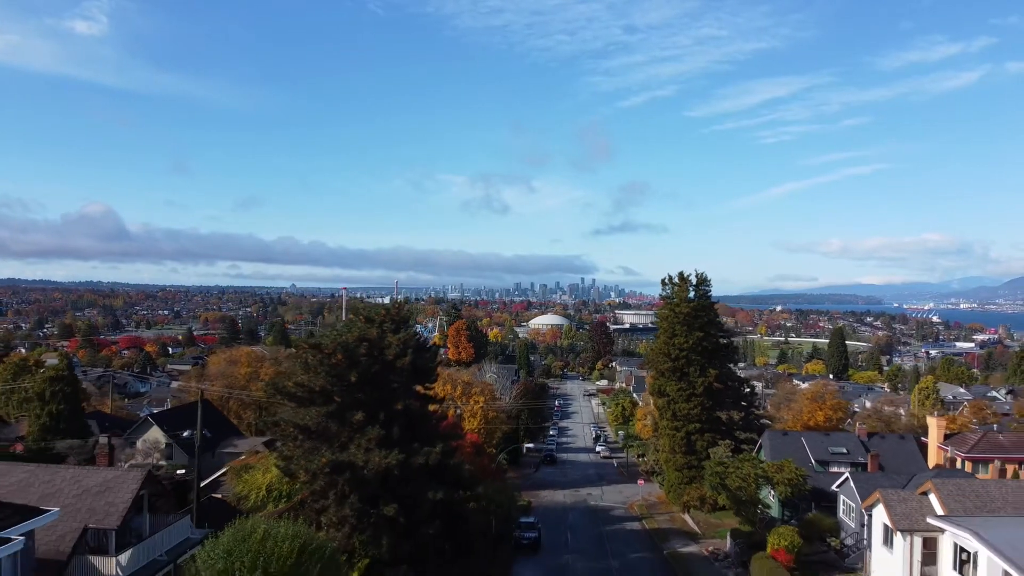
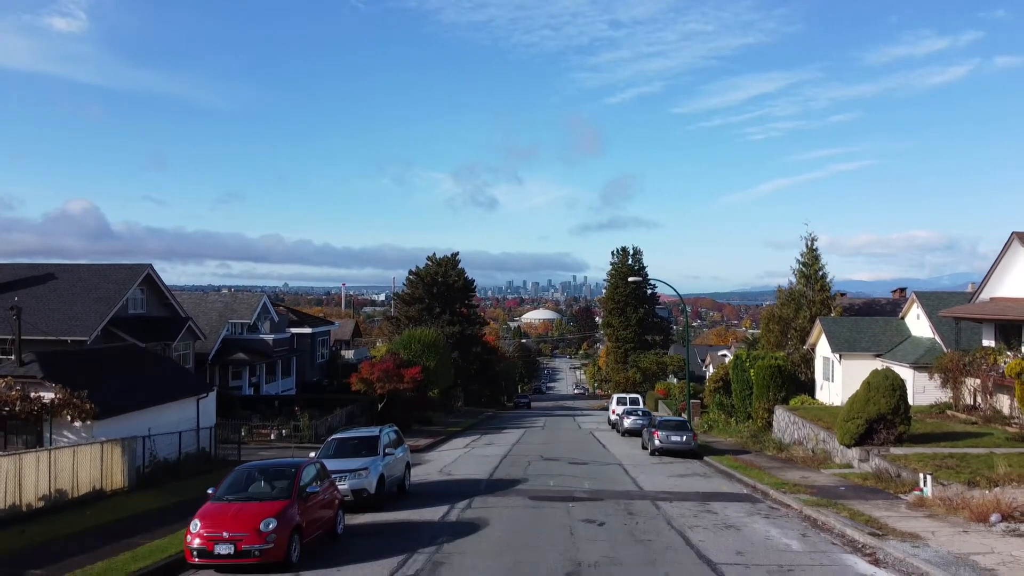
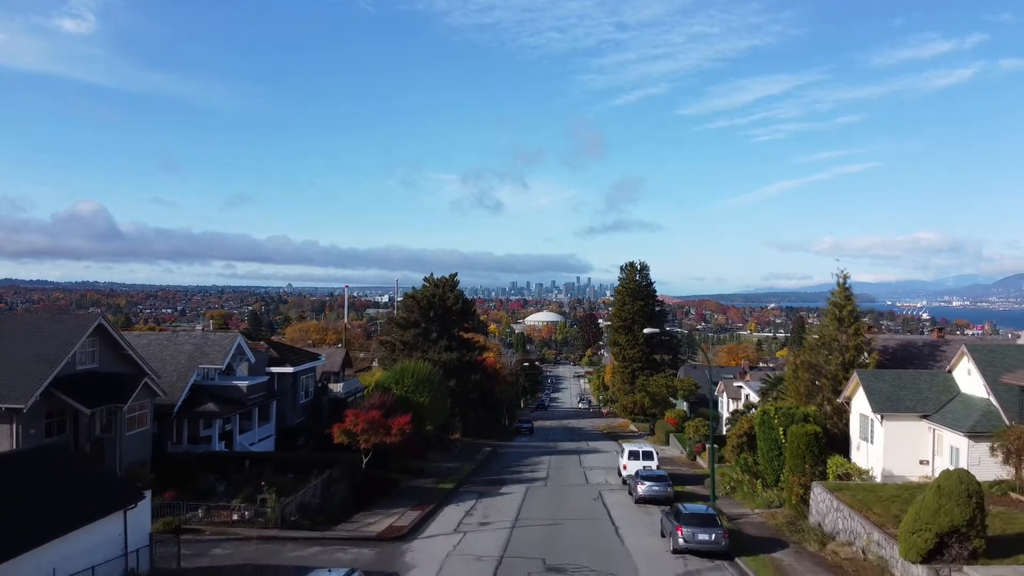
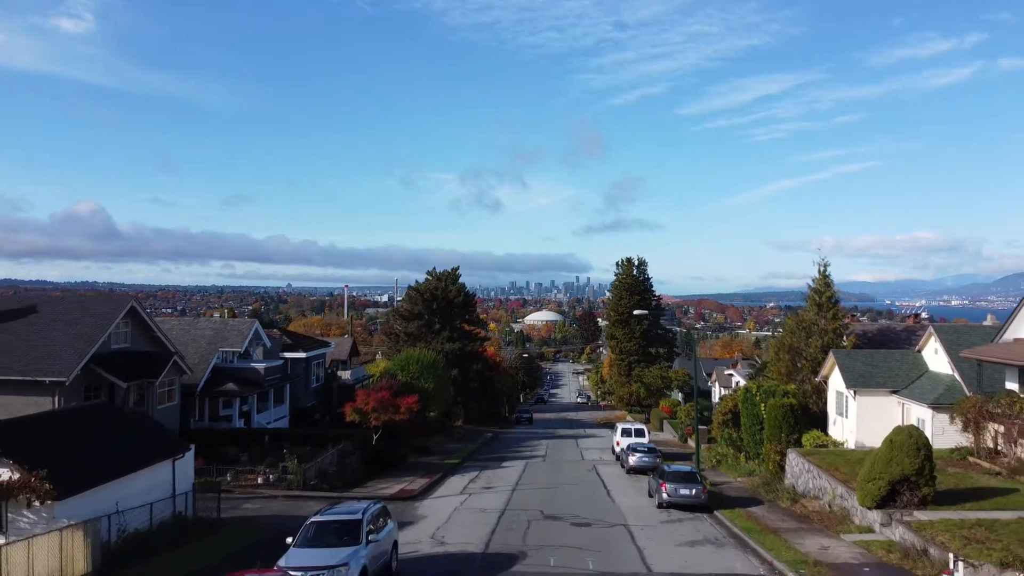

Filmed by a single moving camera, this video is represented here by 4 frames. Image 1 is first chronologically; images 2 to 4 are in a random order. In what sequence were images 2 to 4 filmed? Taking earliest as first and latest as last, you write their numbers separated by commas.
3, 4, 2
